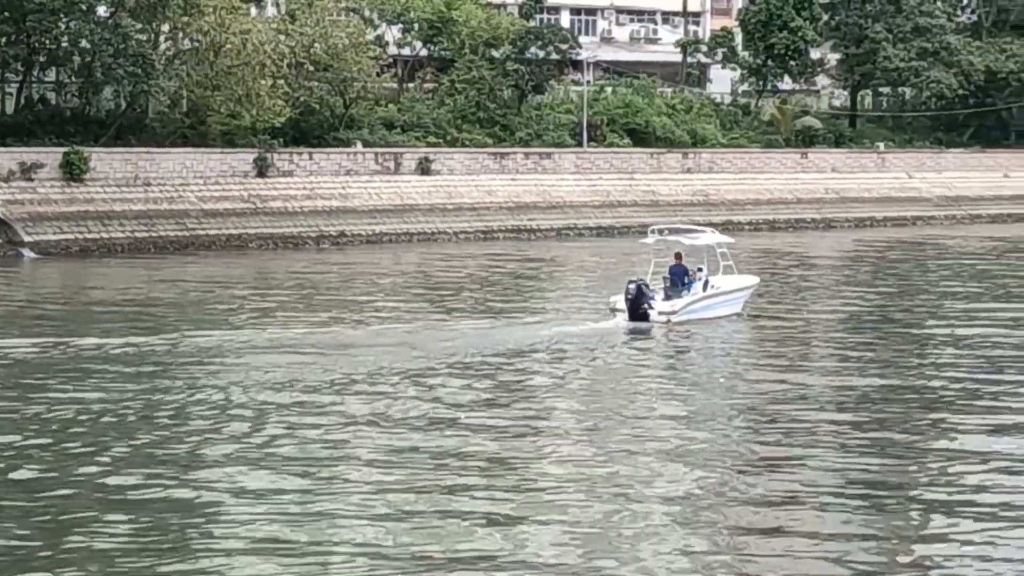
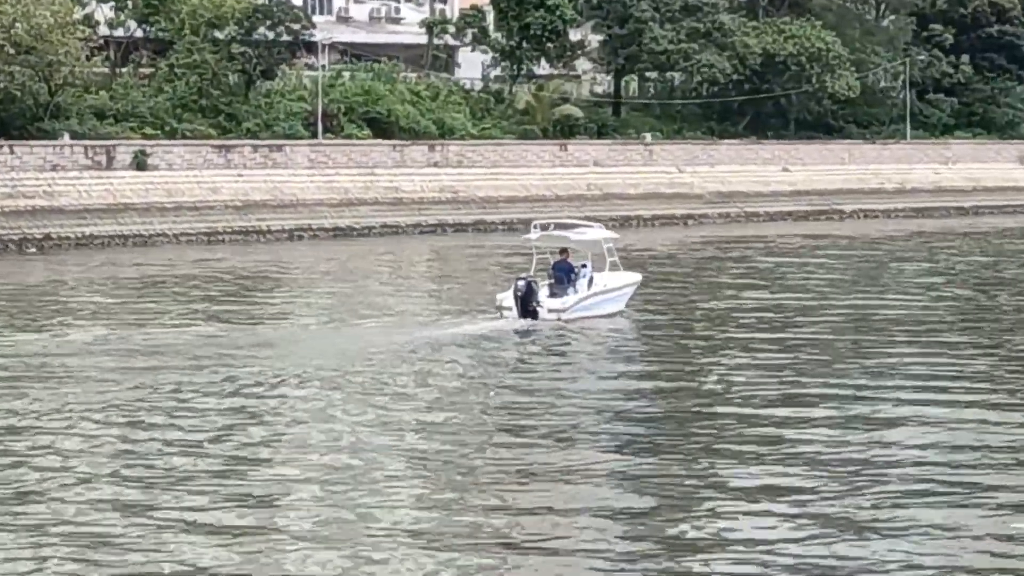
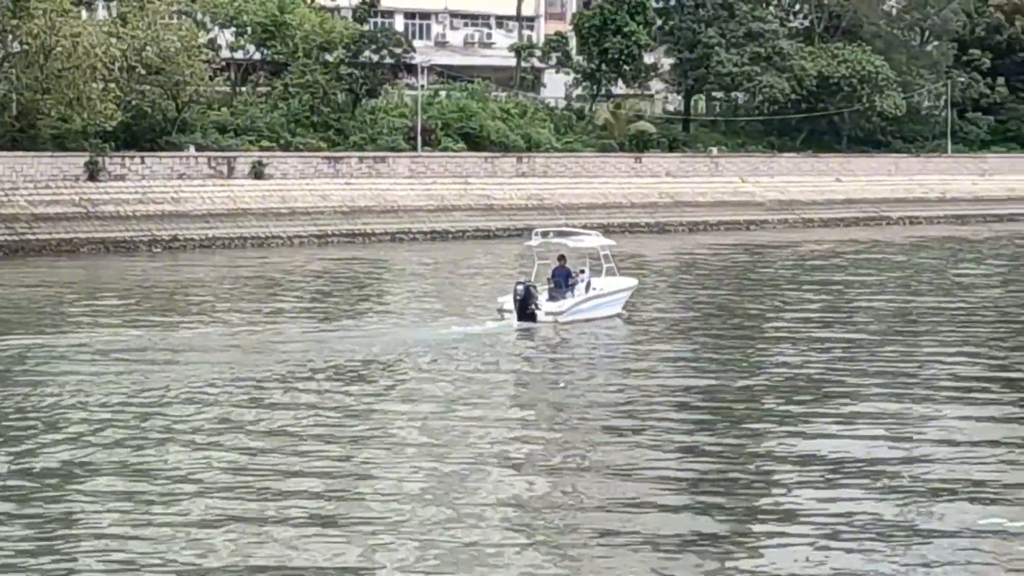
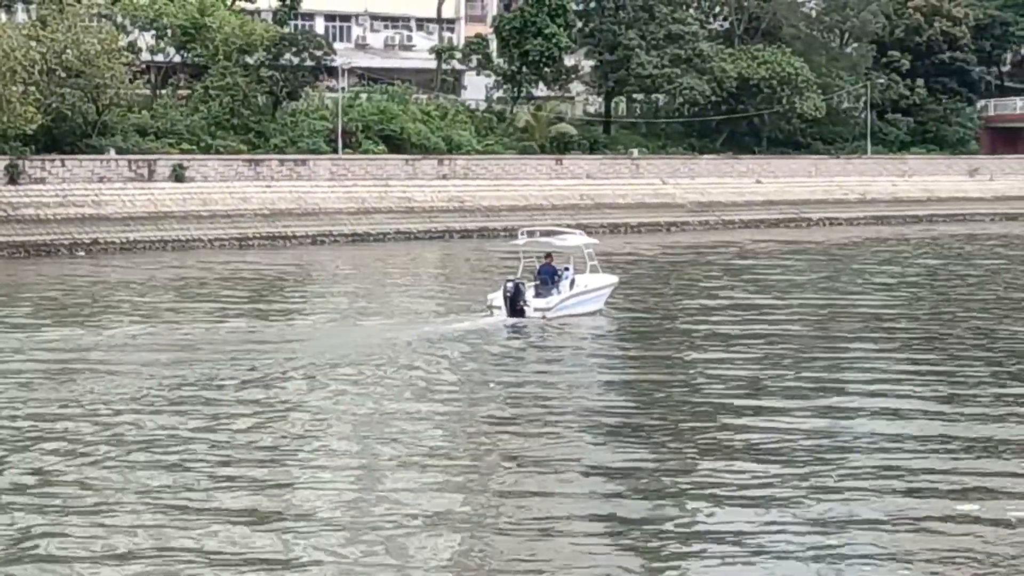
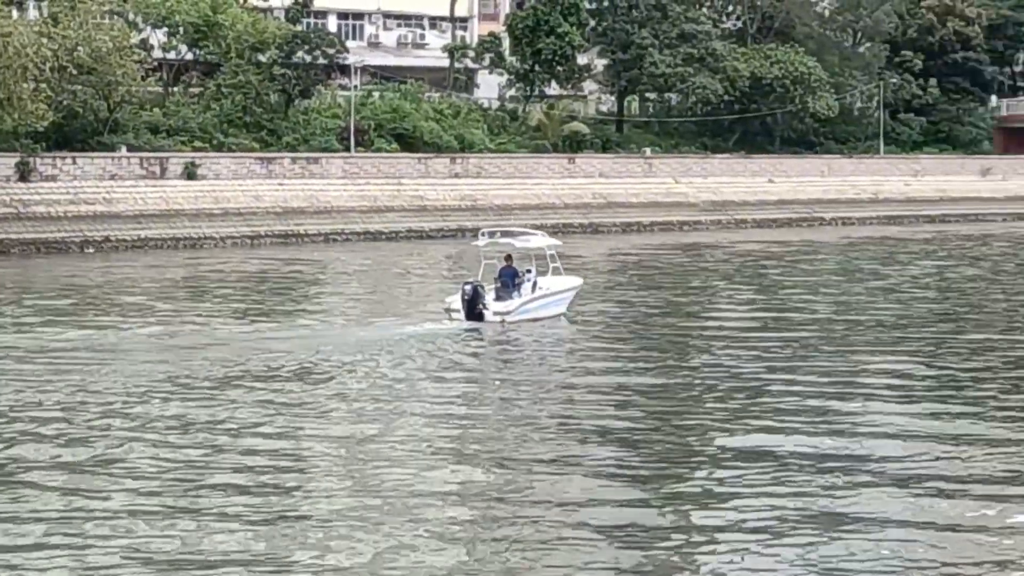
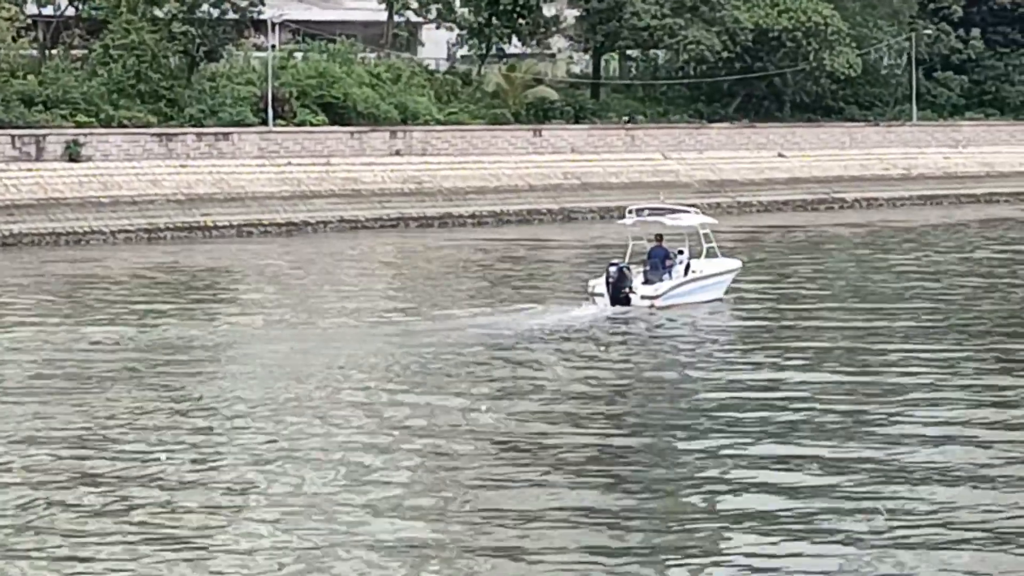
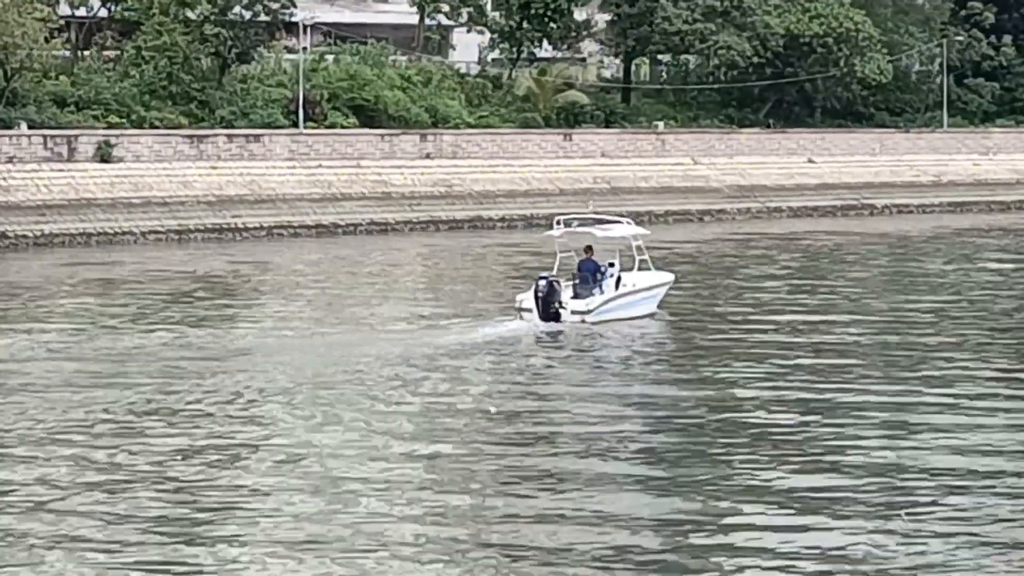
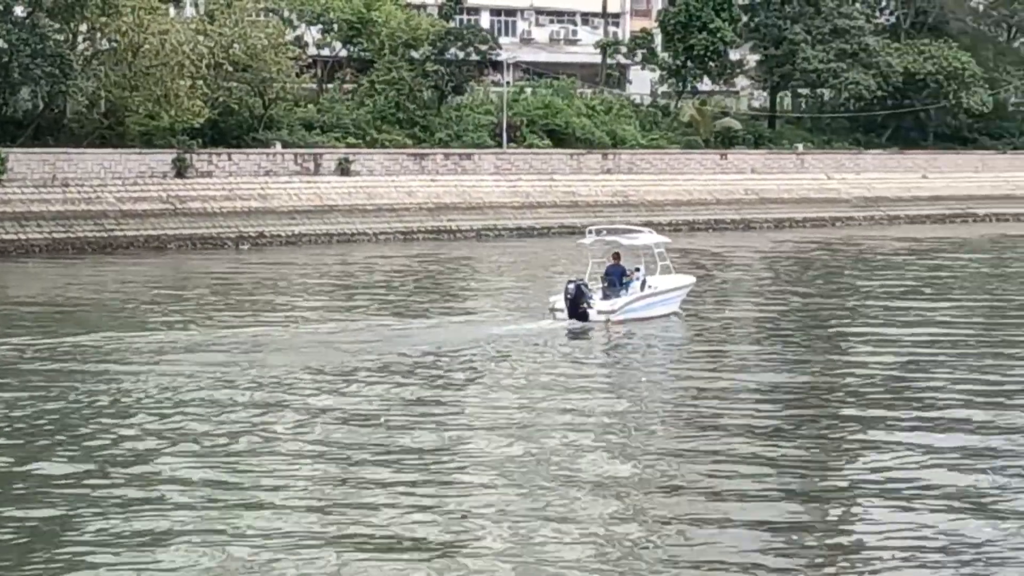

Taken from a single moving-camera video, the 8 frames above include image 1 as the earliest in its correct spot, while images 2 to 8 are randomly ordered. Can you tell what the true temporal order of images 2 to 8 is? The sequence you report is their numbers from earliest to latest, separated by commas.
8, 3, 5, 4, 2, 7, 6
